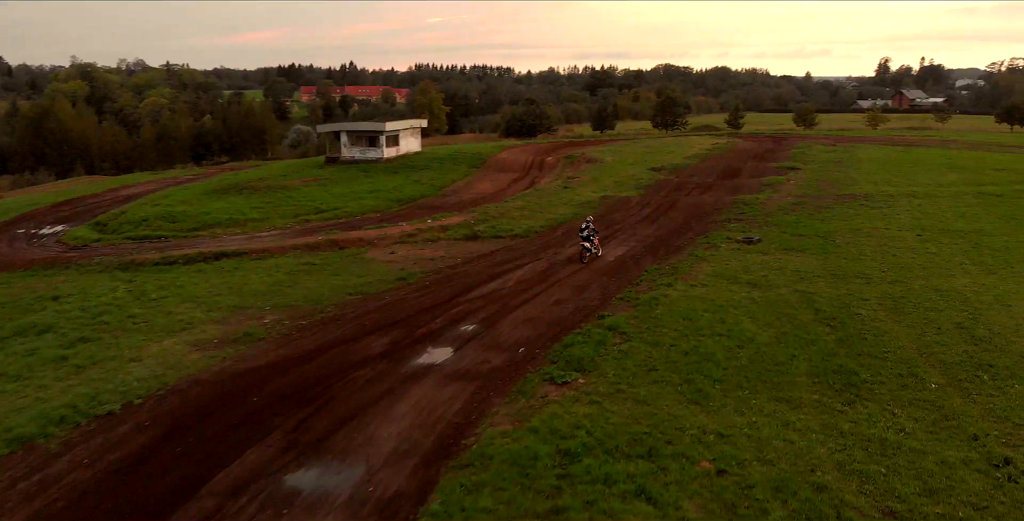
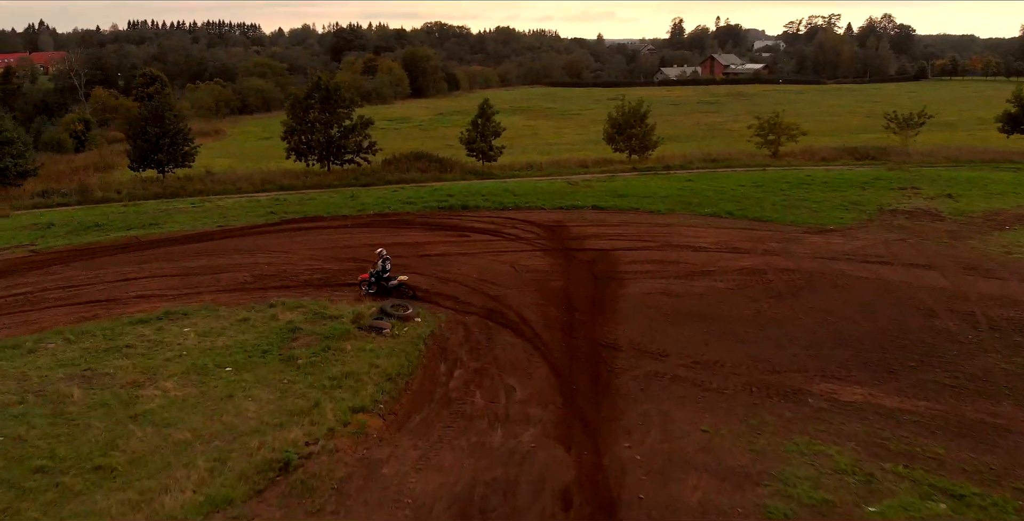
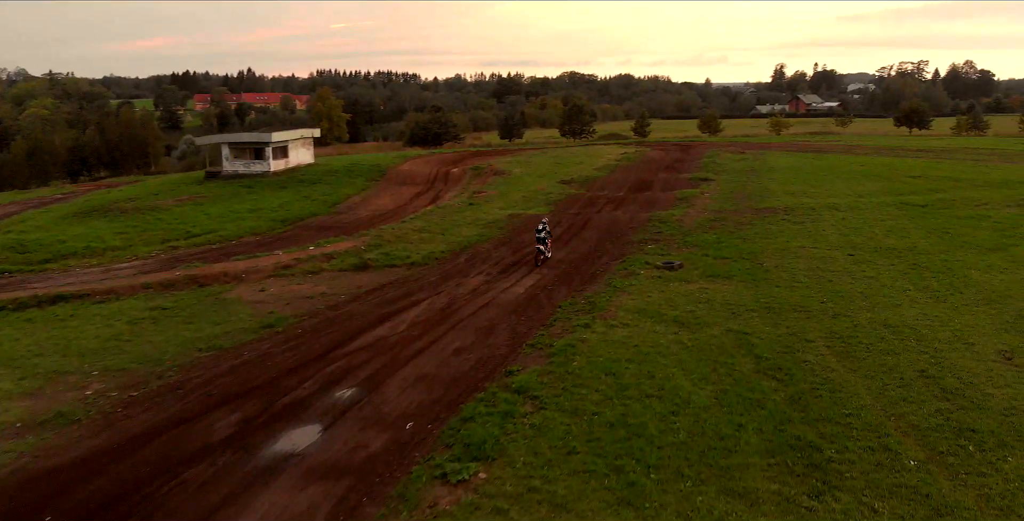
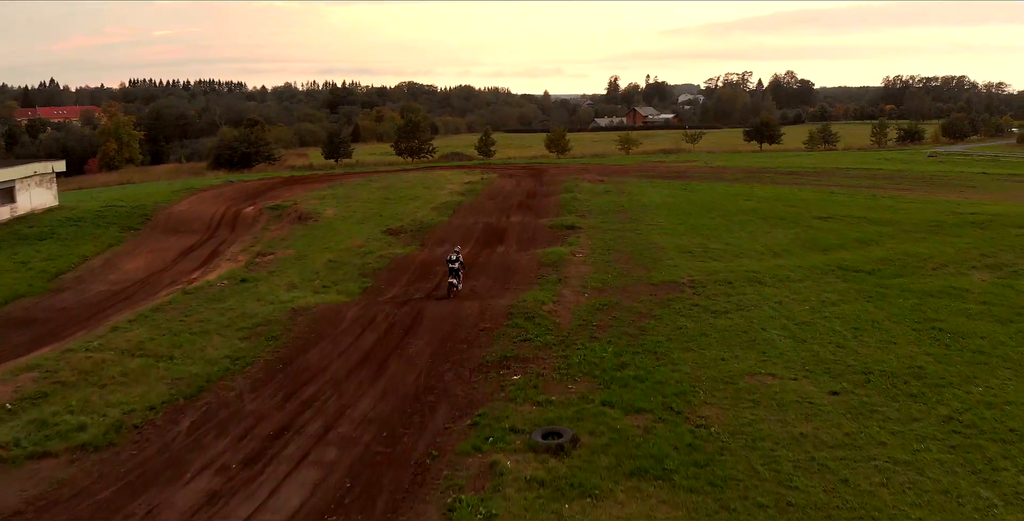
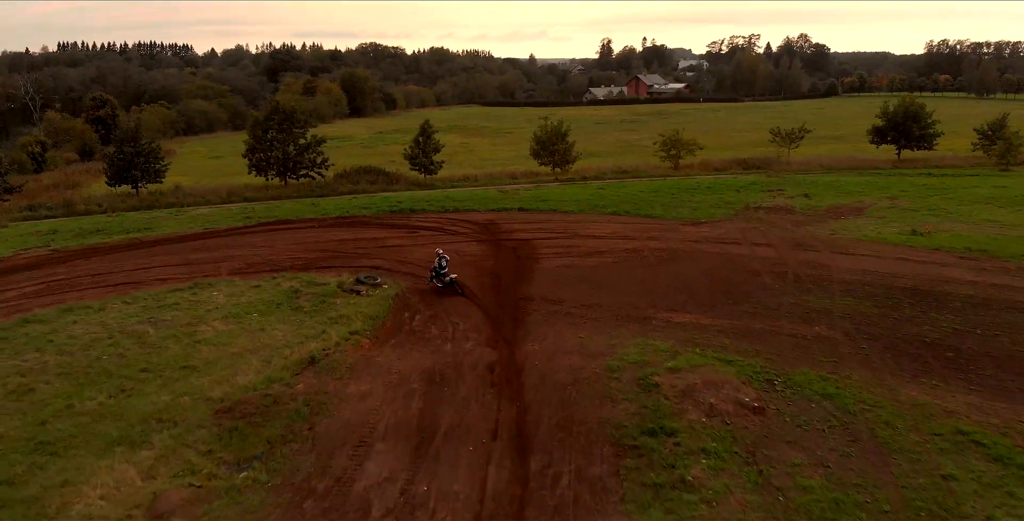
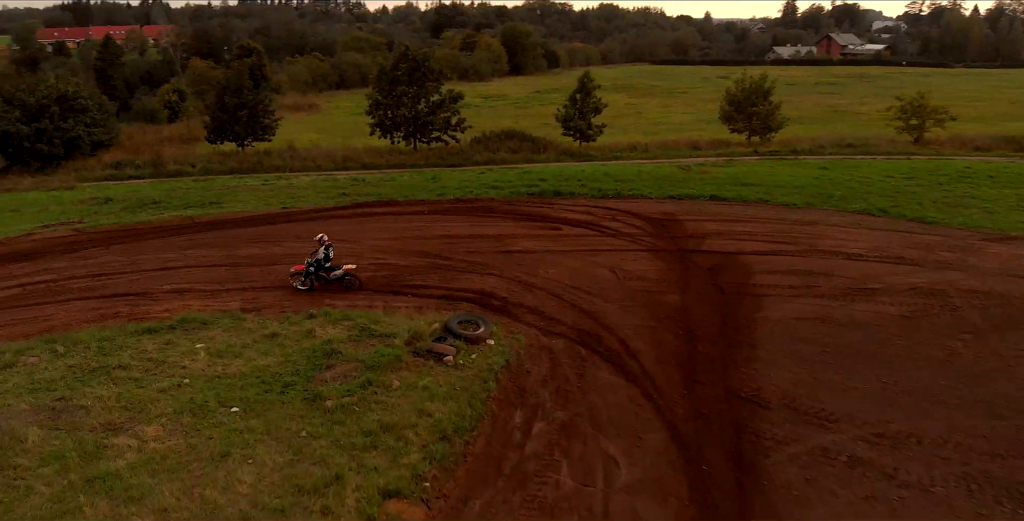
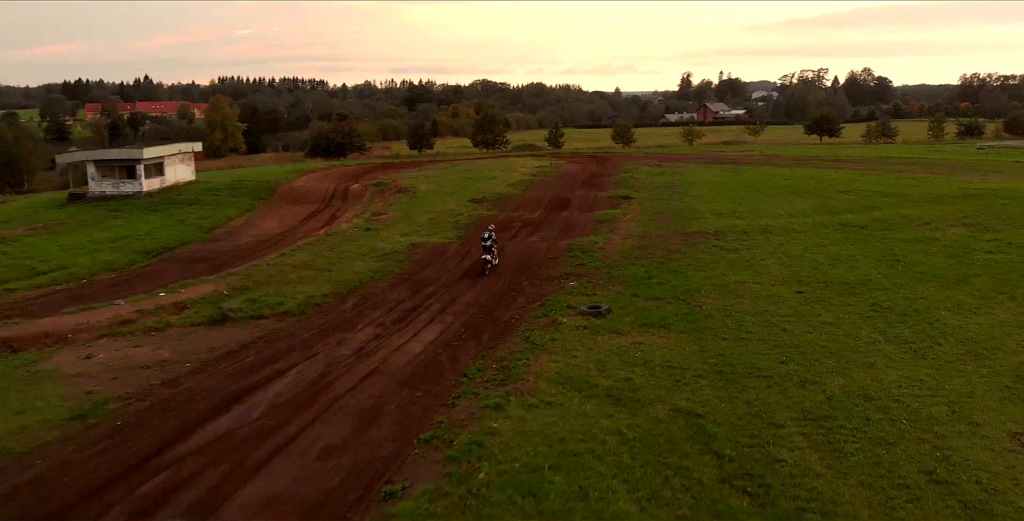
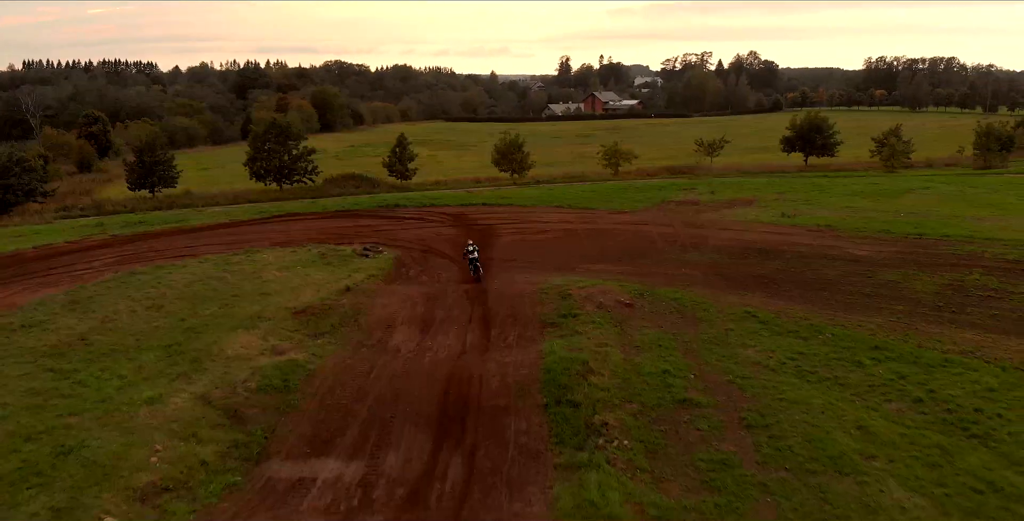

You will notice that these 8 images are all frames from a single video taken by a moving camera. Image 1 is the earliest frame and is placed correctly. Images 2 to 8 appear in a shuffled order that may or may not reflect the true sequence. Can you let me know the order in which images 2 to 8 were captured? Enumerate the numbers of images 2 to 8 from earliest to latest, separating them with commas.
3, 7, 4, 8, 5, 2, 6
